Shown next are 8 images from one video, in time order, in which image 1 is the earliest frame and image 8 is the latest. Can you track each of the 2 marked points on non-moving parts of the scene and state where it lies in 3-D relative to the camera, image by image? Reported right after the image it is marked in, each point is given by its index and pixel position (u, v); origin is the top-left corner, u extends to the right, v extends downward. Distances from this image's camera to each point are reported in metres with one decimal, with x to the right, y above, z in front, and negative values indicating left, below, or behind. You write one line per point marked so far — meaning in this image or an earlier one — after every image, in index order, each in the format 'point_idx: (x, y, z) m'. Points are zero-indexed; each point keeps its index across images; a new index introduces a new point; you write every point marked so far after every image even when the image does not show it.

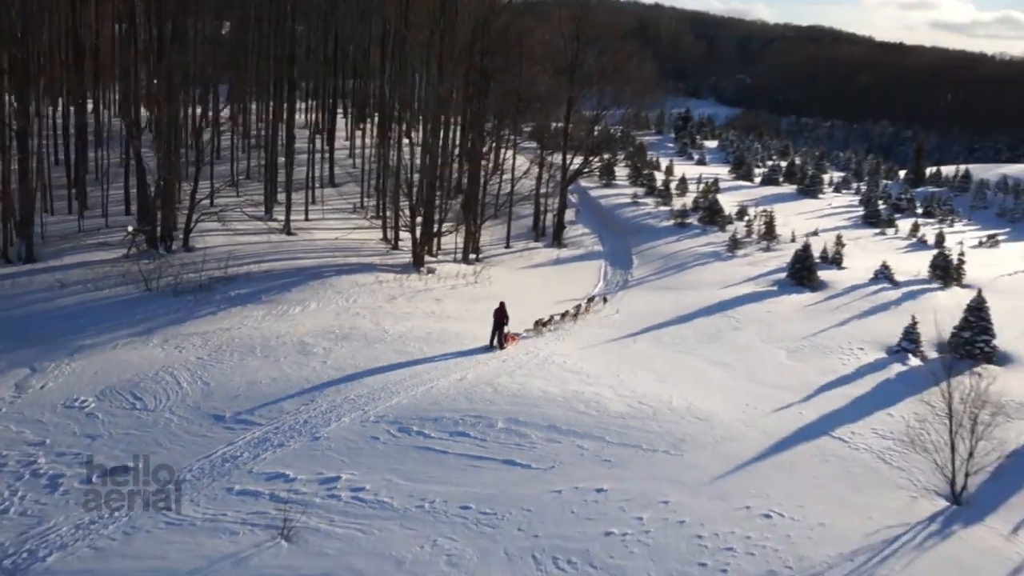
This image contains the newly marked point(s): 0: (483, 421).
0: (-0.3, -1.2, +11.2) m
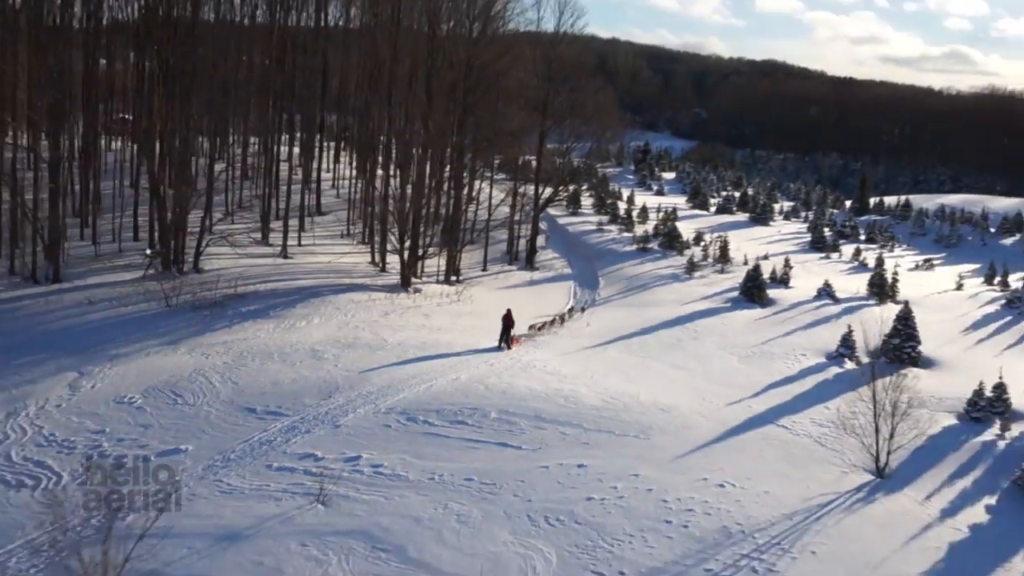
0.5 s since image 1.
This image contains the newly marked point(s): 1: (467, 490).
0: (-0.4, -1.3, +13.0) m
1: (-0.4, -1.9, +11.1) m
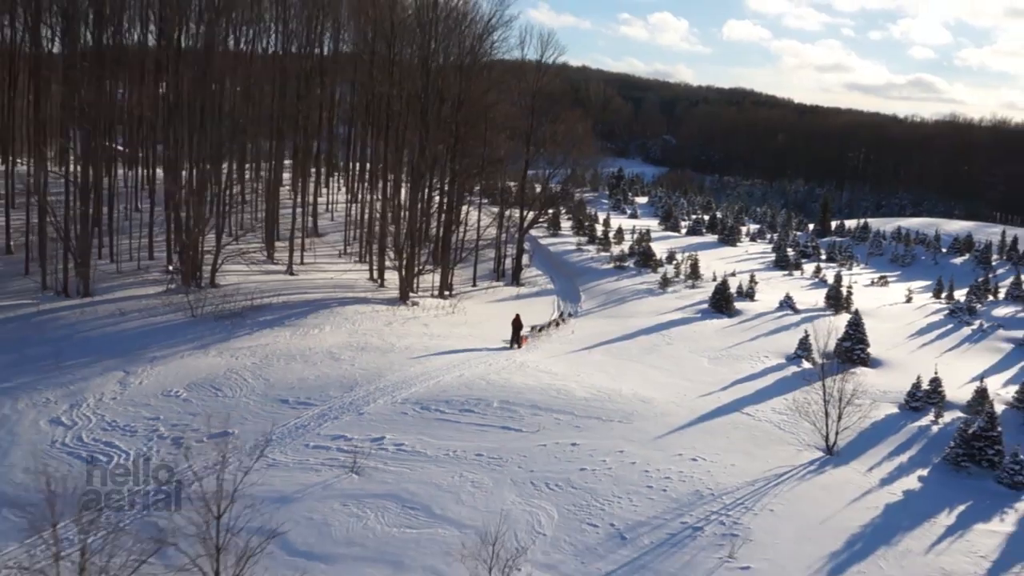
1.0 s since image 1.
0: (-0.4, -1.4, +14.9) m
1: (-0.4, -1.9, +13.0) m
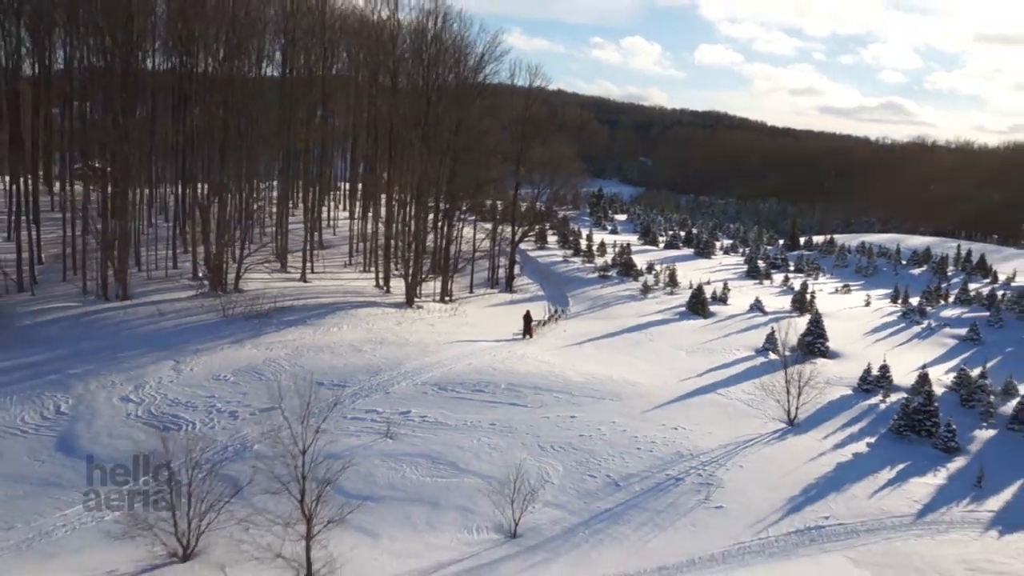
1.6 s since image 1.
0: (-0.3, -1.3, +17.2) m
1: (-0.3, -1.8, +15.2) m
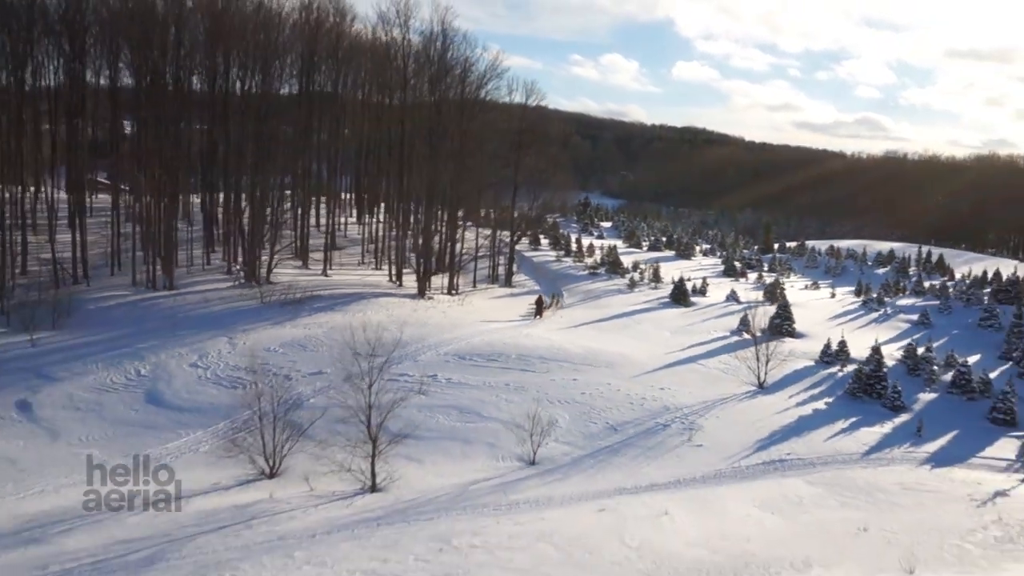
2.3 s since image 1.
0: (-0.1, -1.1, +20.0) m
1: (-0.1, -1.5, +18.0) m
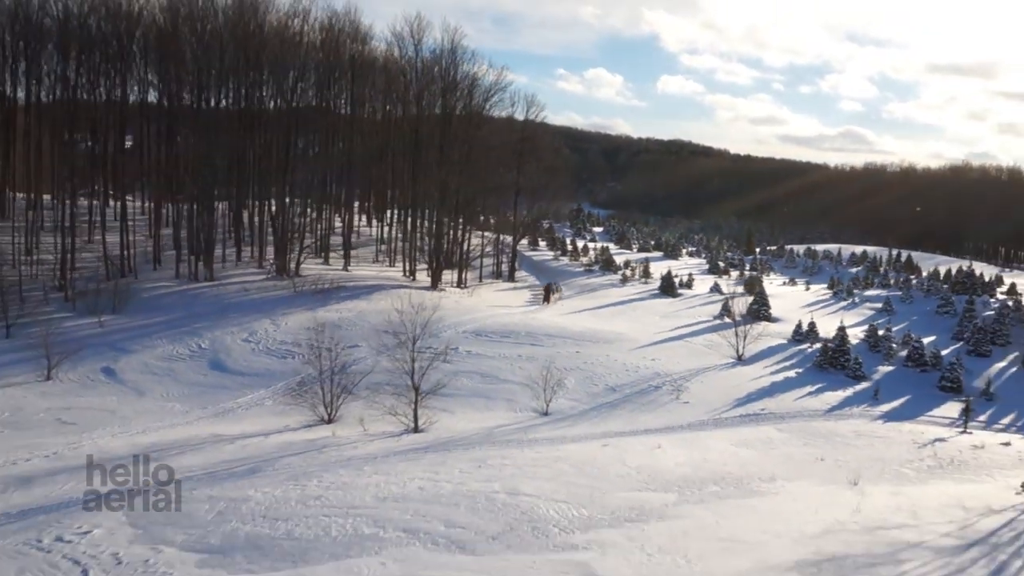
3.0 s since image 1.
0: (0.0, -0.8, +22.8) m
1: (+0.1, -1.2, +20.8) m
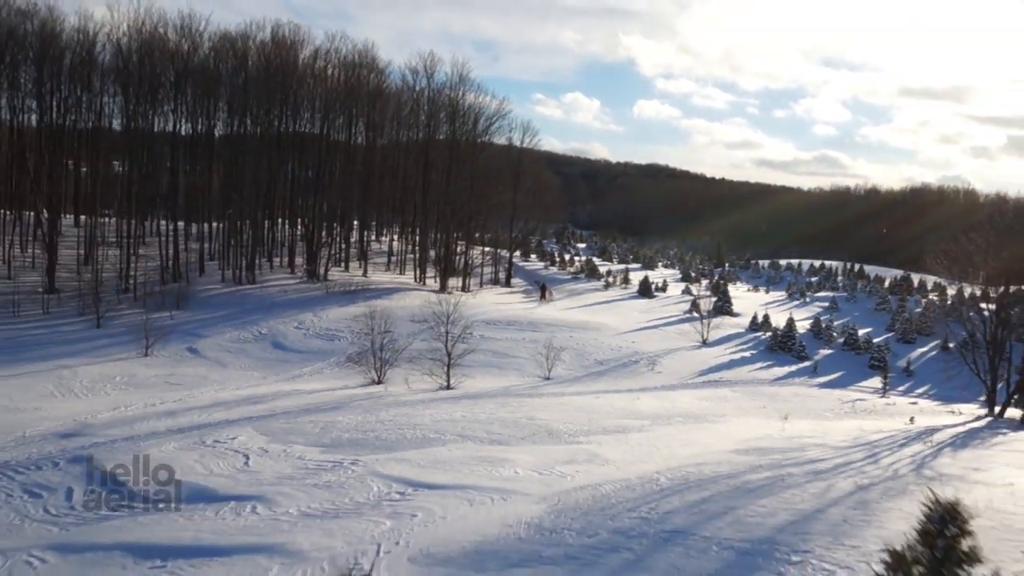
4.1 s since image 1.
0: (+0.1, -0.8, +27.4) m
1: (+0.3, -1.1, +25.4) m
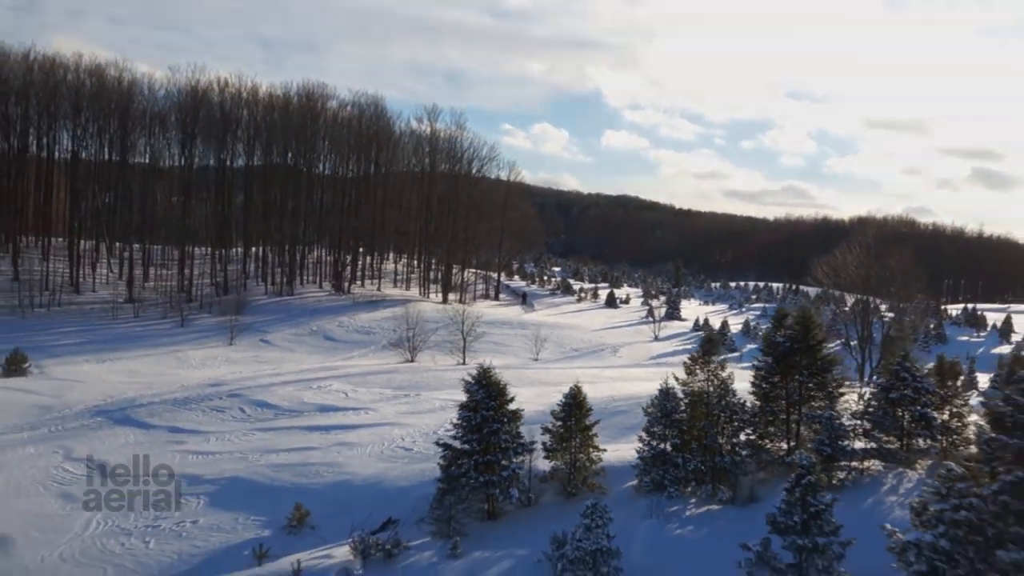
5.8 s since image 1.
0: (-0.1, -1.0, +34.9) m
1: (+0.1, -1.3, +32.9) m
